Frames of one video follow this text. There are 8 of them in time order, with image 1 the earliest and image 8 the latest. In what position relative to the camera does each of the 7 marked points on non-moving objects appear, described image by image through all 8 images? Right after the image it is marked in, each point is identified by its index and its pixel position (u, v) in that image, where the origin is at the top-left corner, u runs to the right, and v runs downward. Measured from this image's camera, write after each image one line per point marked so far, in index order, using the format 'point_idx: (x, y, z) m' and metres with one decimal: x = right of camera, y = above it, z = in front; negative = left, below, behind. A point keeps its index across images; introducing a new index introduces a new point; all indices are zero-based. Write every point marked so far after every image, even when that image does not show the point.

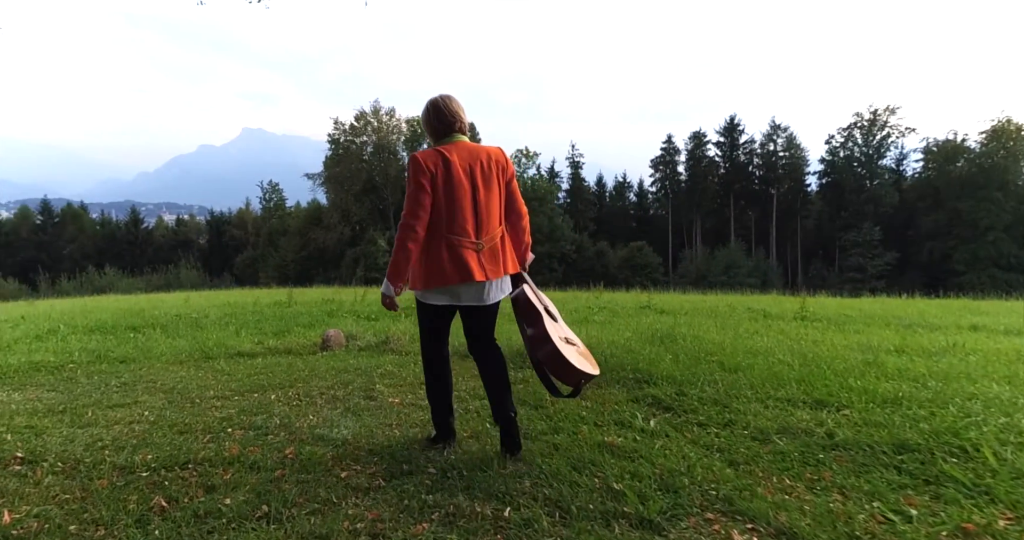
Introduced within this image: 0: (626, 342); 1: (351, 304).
0: (+1.0, -0.7, +5.9) m
1: (-3.6, -0.7, +14.1) m
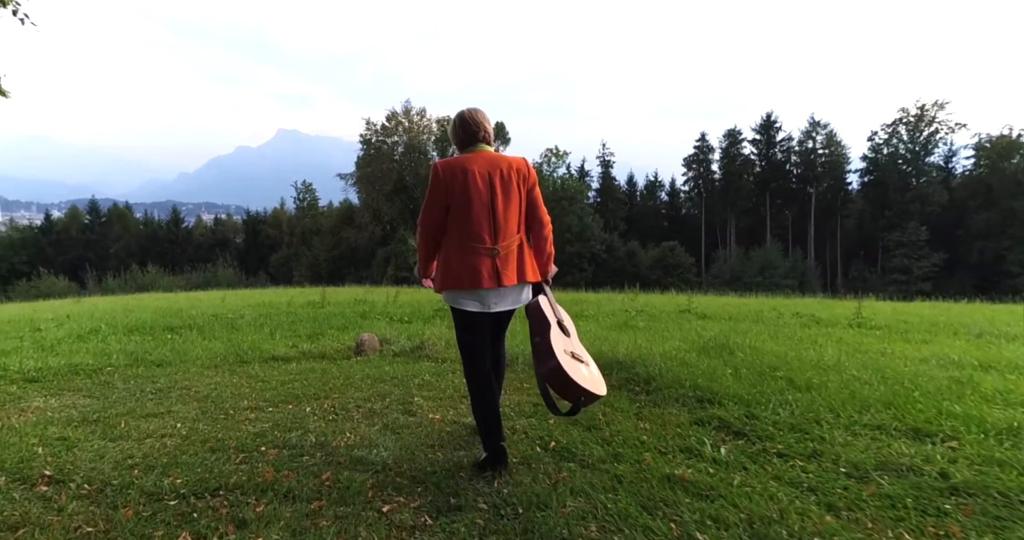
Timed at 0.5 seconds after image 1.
0: (+1.4, -0.7, +5.5) m
1: (-2.8, -0.8, +13.9) m
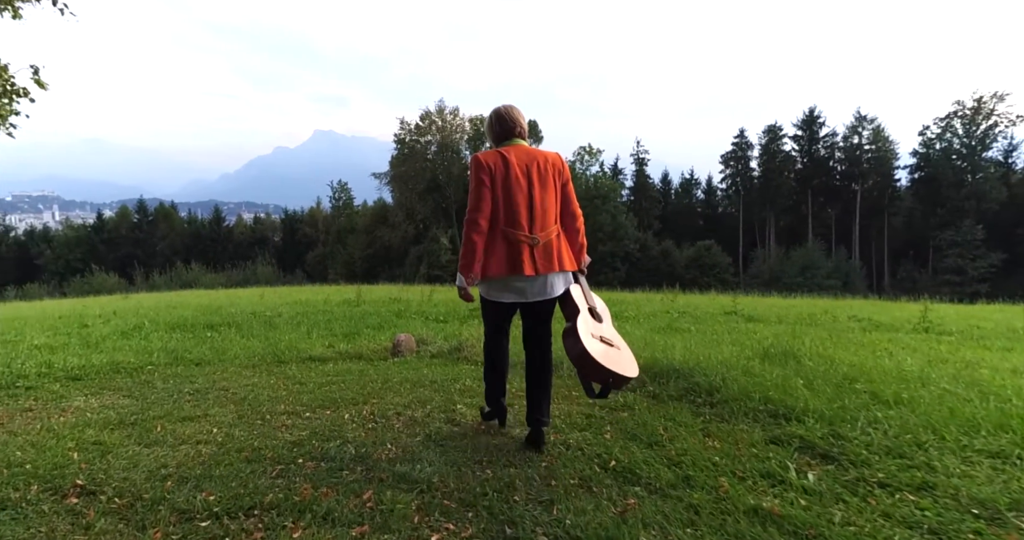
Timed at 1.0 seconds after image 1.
0: (+1.8, -0.7, +5.2) m
1: (-2.0, -0.7, +13.7) m
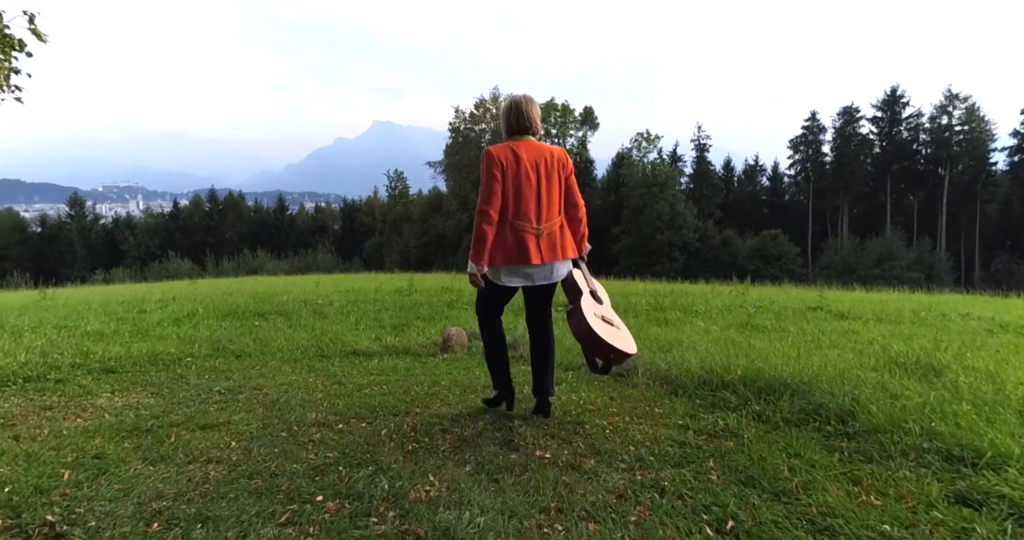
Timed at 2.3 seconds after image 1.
0: (+2.3, -0.7, +4.2) m
1: (-0.8, -0.5, +13.1) m
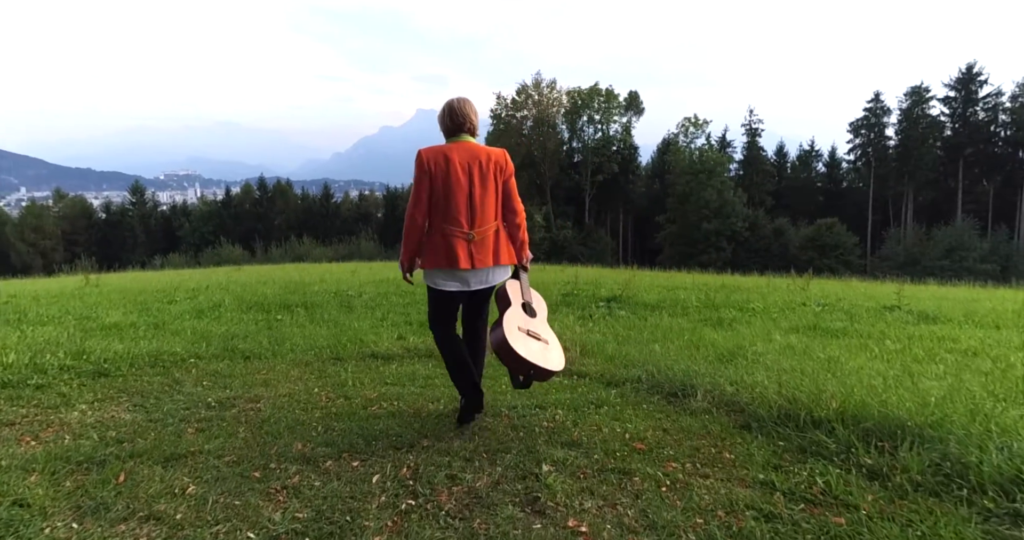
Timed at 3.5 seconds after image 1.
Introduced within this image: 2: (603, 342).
0: (+2.4, -0.7, +3.2) m
1: (-0.1, -0.3, +12.2) m
2: (+1.0, -0.8, +6.8) m
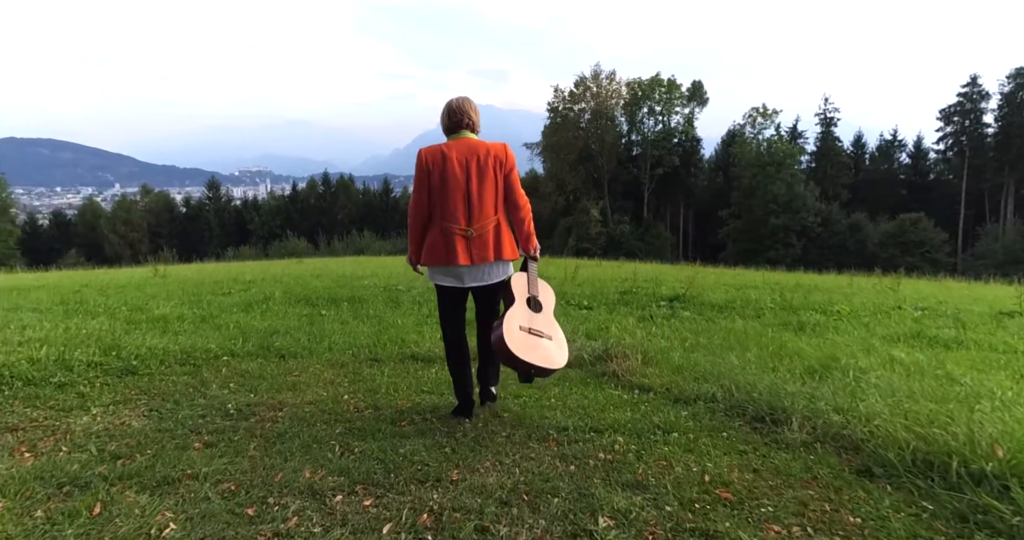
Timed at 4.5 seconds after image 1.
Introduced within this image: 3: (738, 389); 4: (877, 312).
0: (+2.6, -0.7, +2.3) m
1: (+0.9, -0.3, +11.5) m
2: (+1.5, -0.8, +6.0) m
3: (+1.6, -0.8, +4.4) m
4: (+4.5, -0.6, +7.8) m
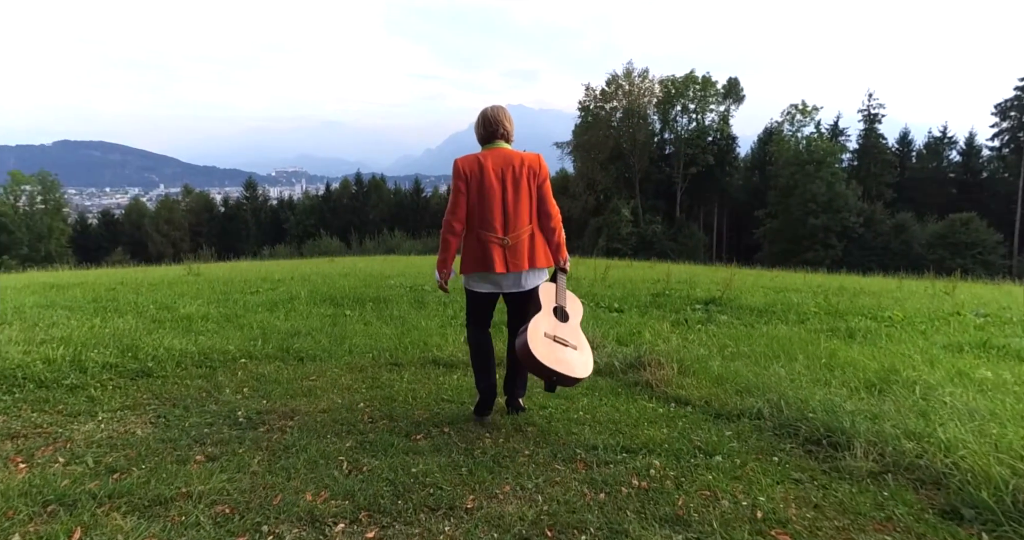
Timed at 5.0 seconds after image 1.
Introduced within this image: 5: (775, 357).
0: (+2.6, -0.7, +1.8) m
1: (+1.4, -0.3, +11.1) m
2: (+1.7, -0.8, +5.6) m
3: (+1.7, -0.8, +4.0) m
4: (+4.8, -0.6, +7.3) m
5: (+2.3, -0.8, +5.6) m
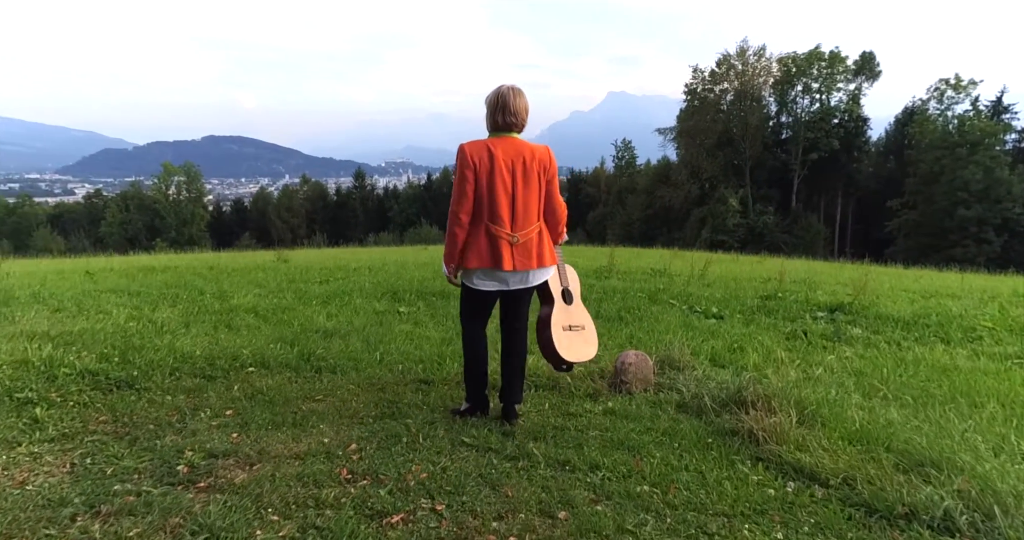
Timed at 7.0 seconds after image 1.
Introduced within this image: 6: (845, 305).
0: (+2.4, -0.8, 0.0) m
1: (+2.6, -0.2, +9.4) m
2: (+2.1, -0.8, +4.0) m
3: (+1.8, -0.9, +2.3) m
4: (+5.4, -0.6, +5.1) m
5: (+2.6, -0.8, +3.8) m
6: (+4.0, -0.4, +7.5) m
